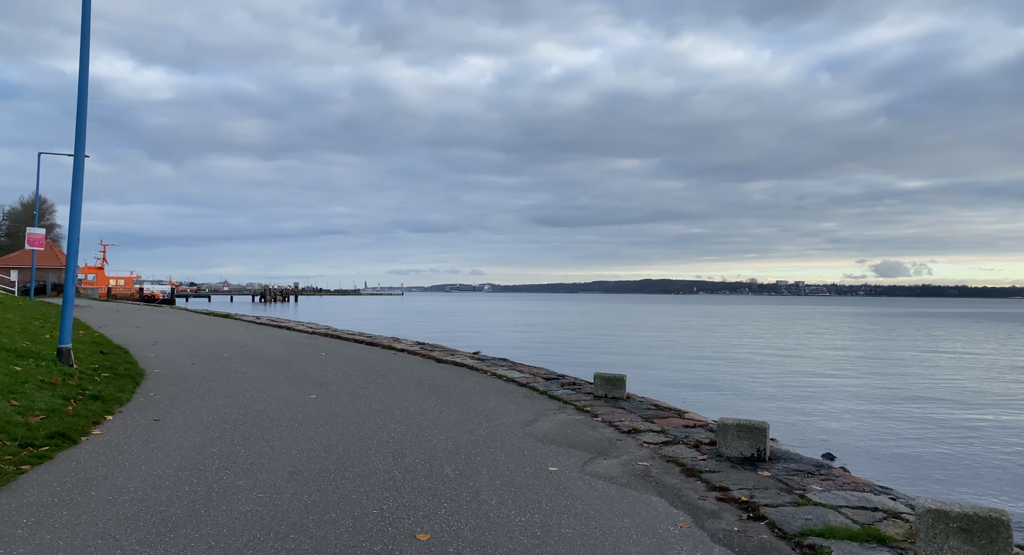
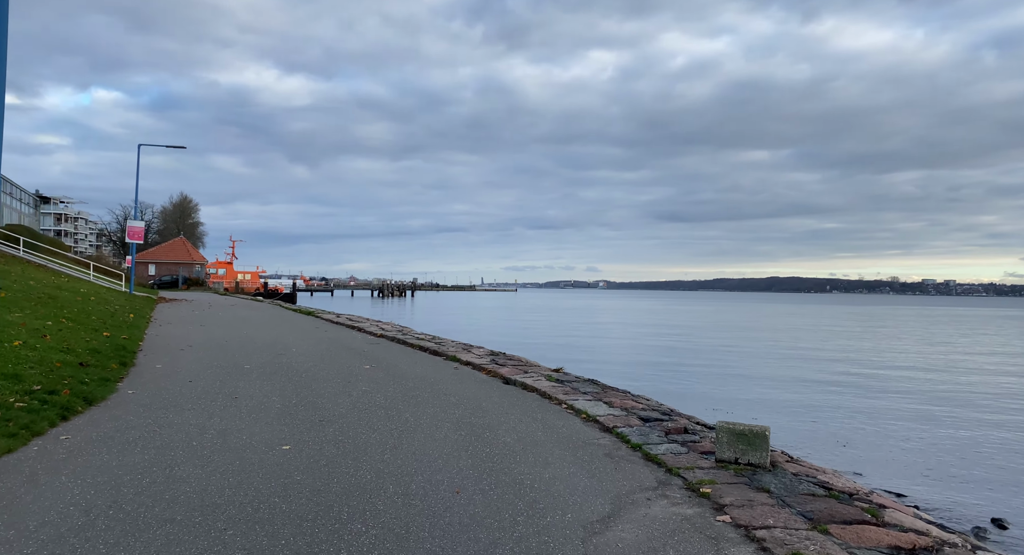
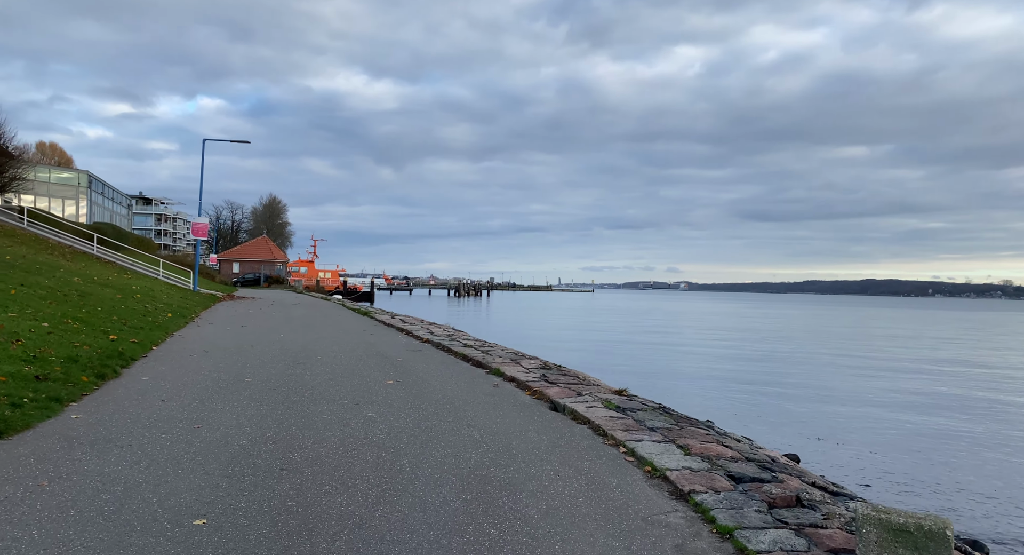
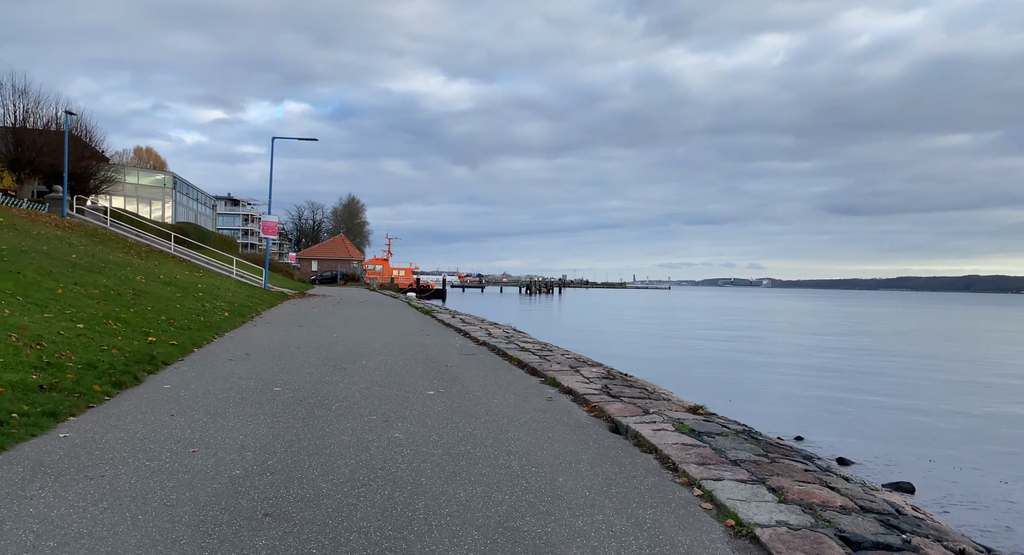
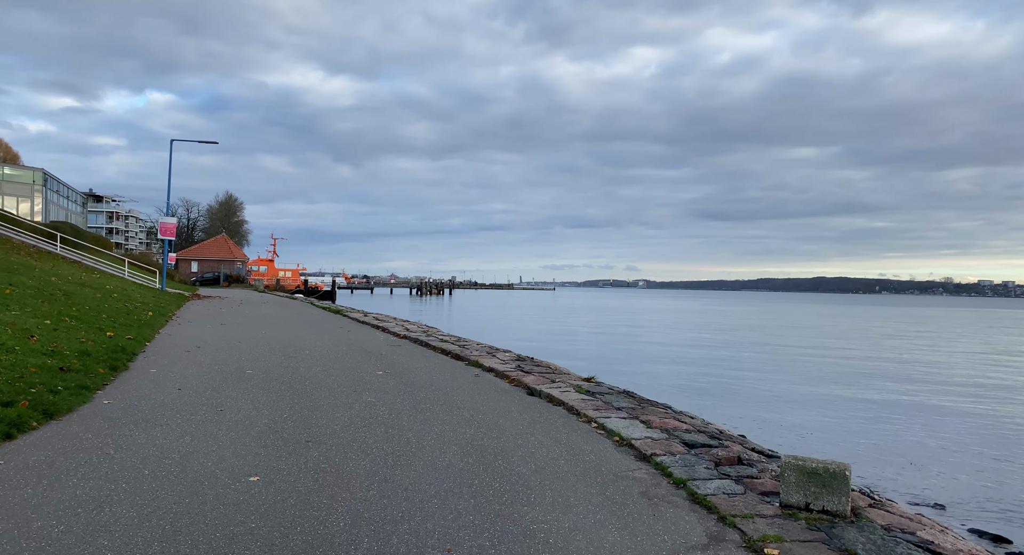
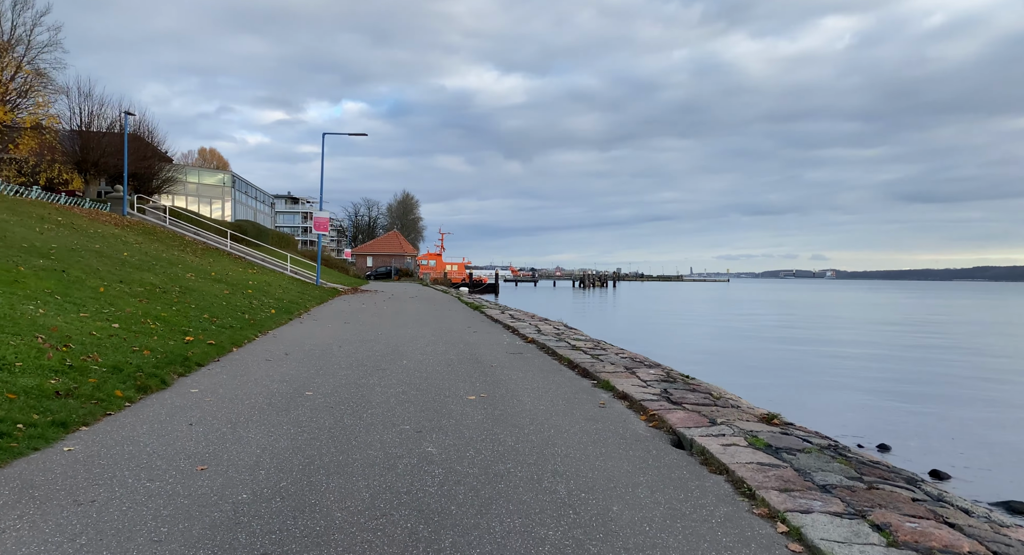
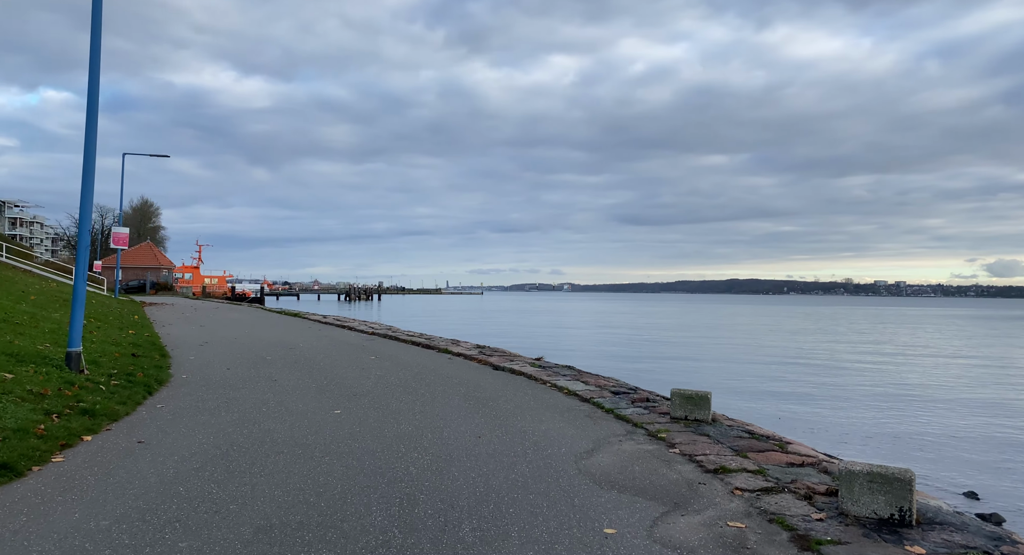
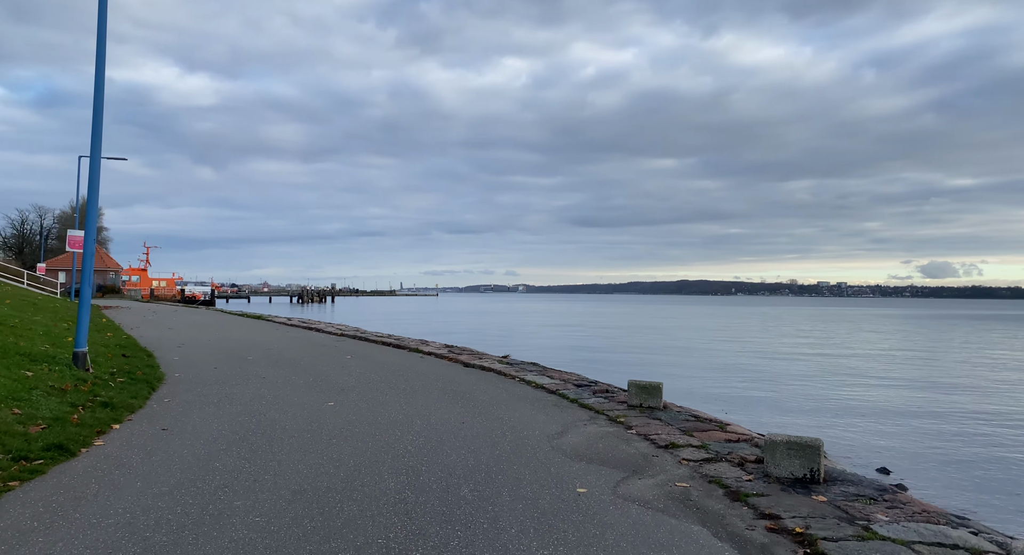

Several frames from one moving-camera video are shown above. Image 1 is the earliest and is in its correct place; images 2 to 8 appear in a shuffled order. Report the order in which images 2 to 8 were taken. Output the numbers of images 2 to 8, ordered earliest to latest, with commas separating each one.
8, 7, 2, 5, 3, 4, 6
